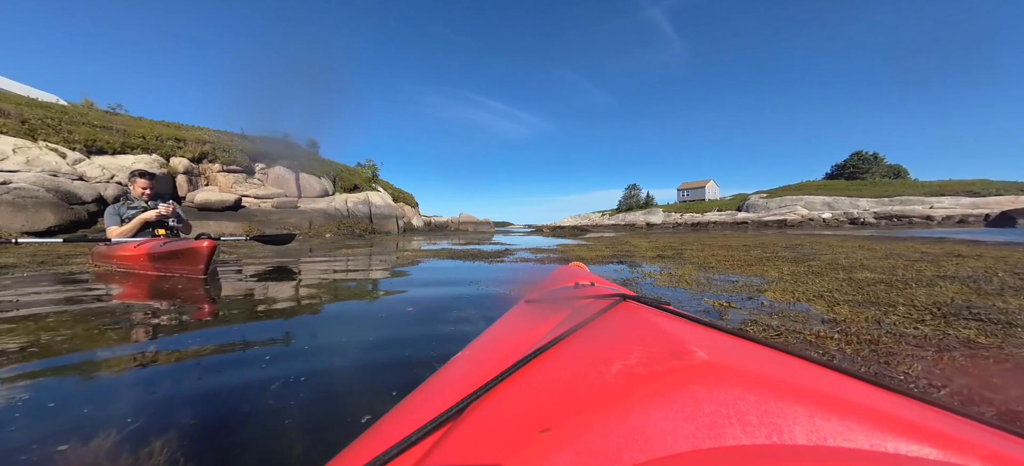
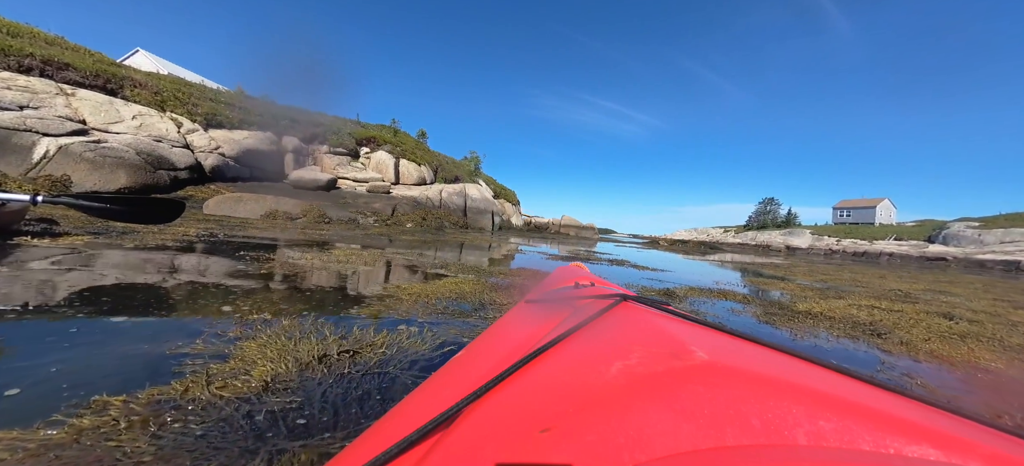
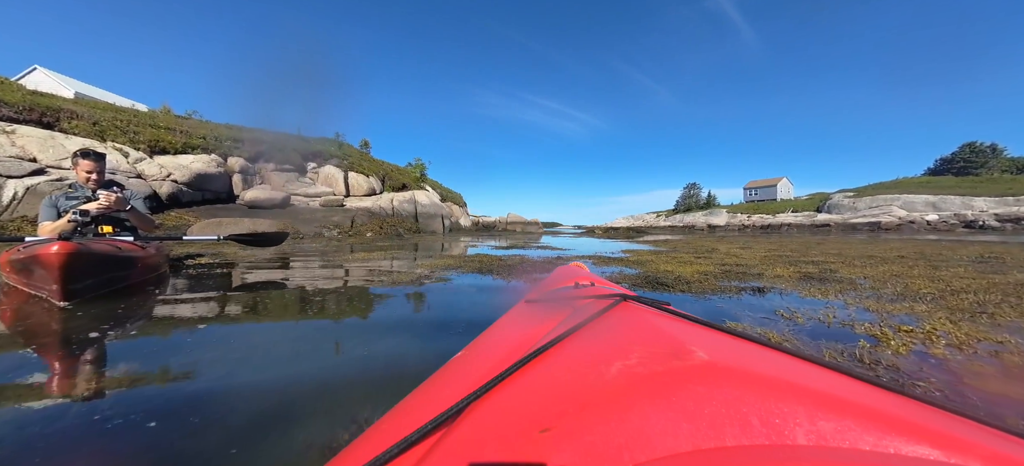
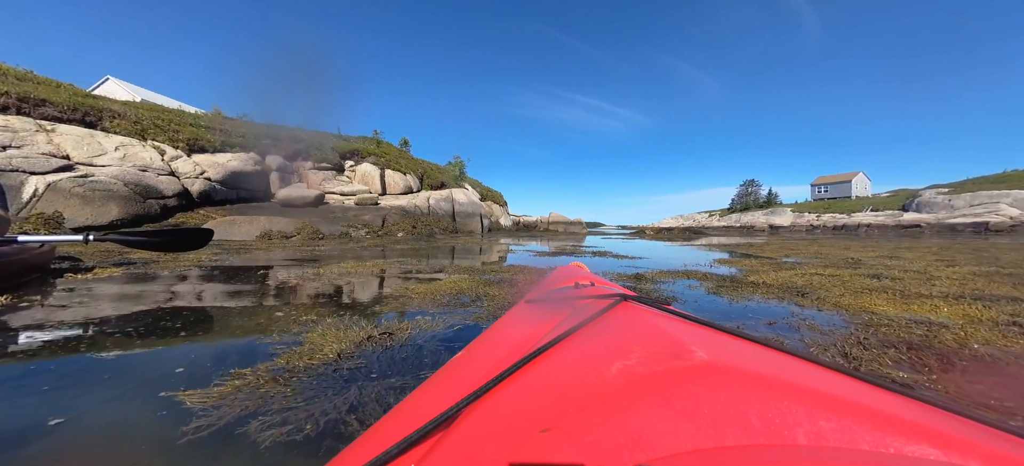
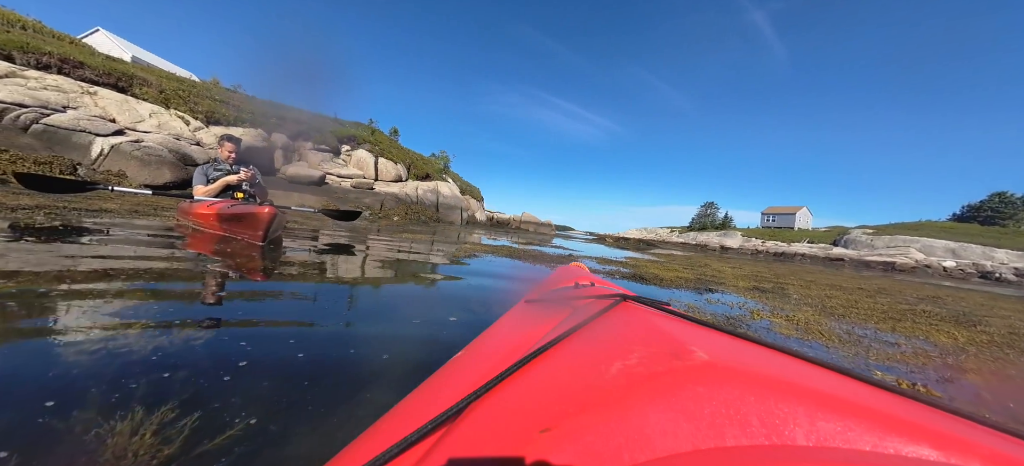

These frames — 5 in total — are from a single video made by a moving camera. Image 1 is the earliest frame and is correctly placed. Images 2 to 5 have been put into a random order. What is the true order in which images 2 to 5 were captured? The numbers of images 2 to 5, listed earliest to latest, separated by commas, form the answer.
5, 3, 4, 2
